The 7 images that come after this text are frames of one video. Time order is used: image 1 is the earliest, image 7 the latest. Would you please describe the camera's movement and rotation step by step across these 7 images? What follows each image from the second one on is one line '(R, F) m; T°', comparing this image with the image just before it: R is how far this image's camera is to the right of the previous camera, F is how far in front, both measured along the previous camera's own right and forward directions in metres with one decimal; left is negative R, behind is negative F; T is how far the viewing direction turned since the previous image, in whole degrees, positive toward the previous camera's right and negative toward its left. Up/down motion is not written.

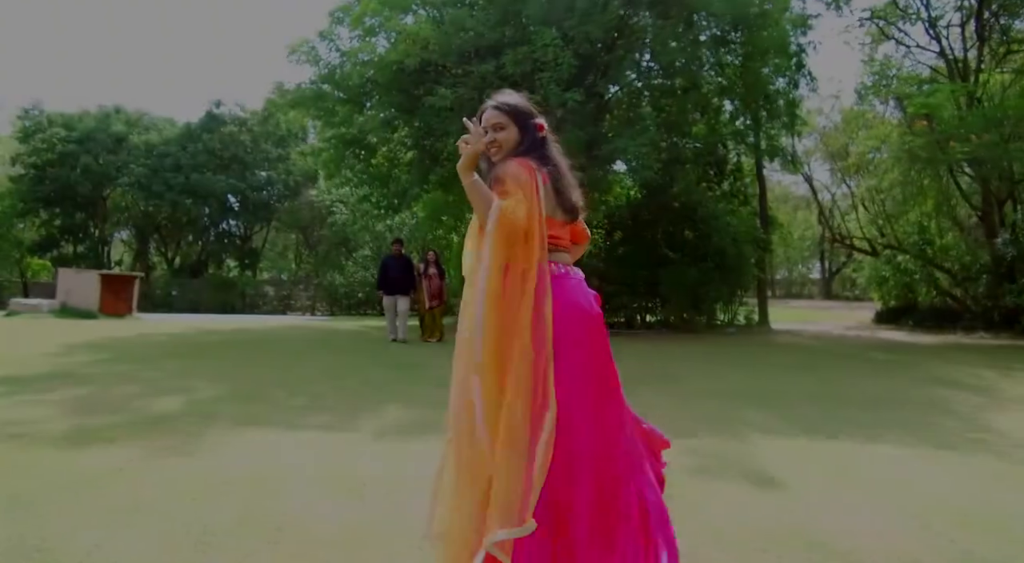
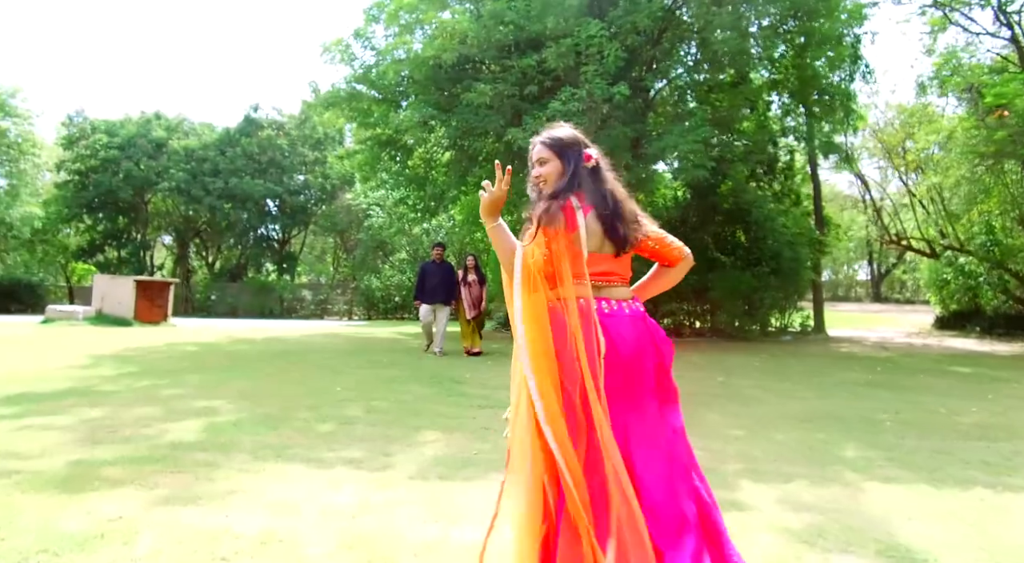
(-0.2, +0.7) m; -3°
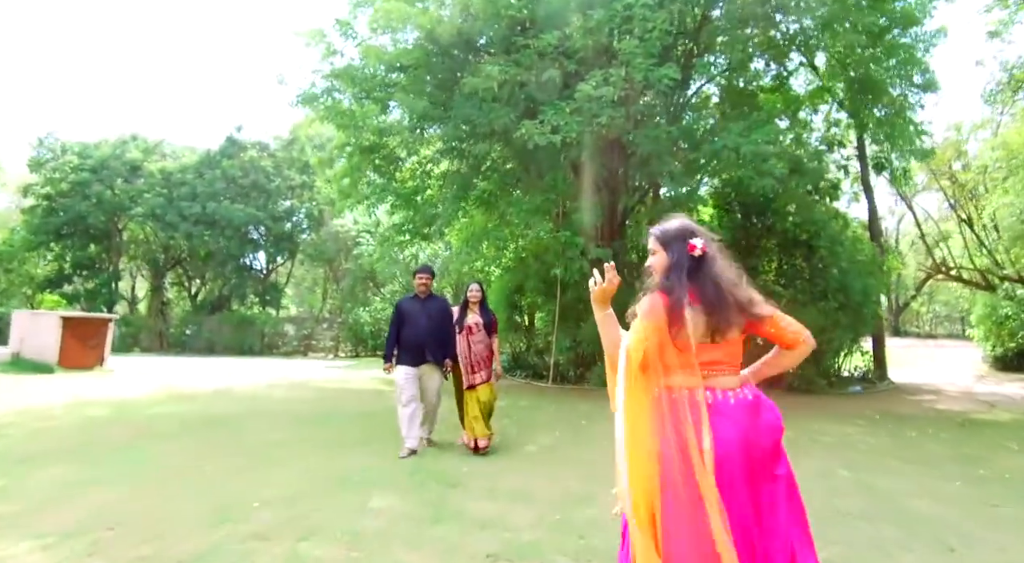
(-0.2, +2.5) m; 0°
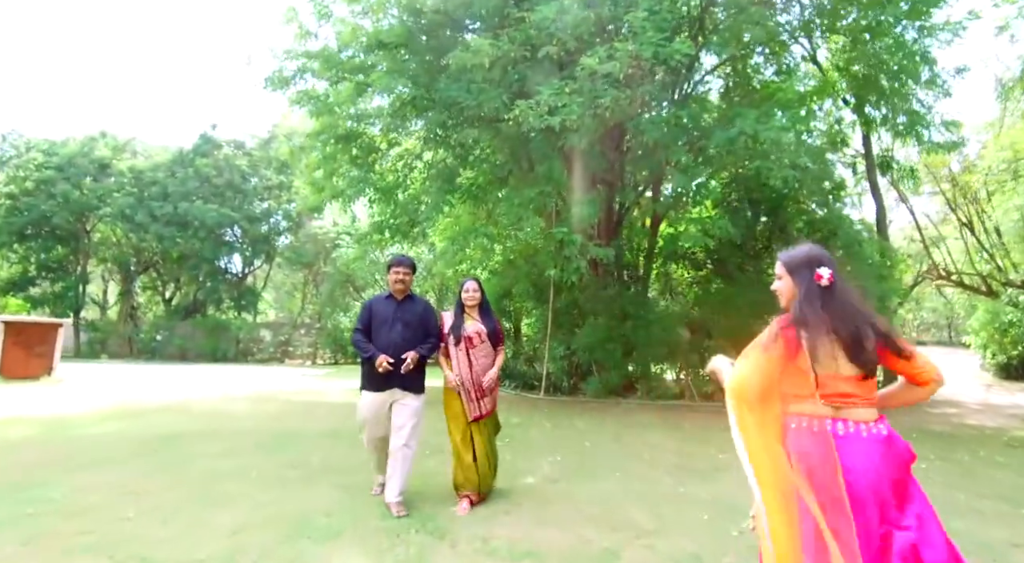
(-0.1, +1.0) m; +2°
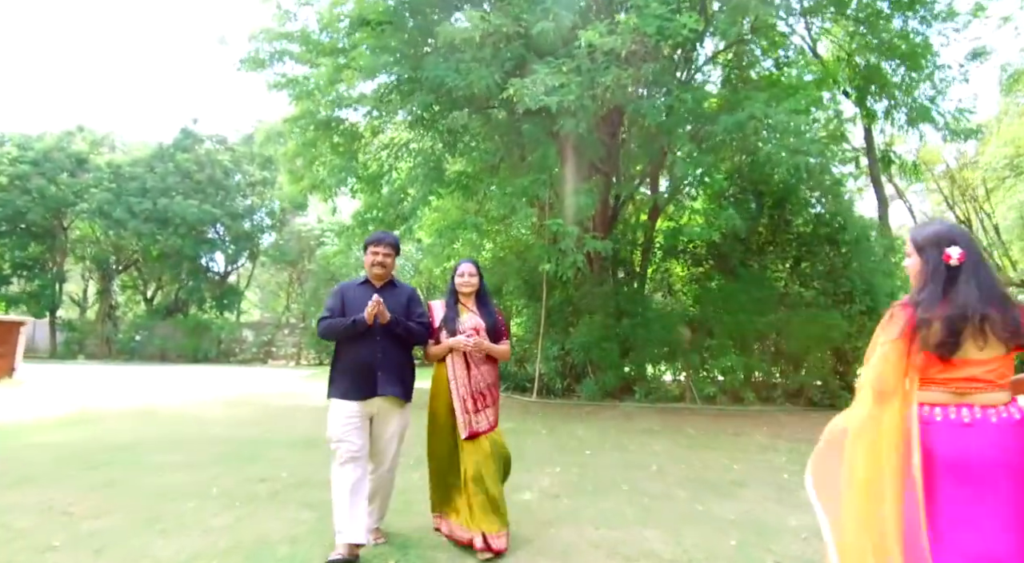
(0.0, +0.6) m; +1°
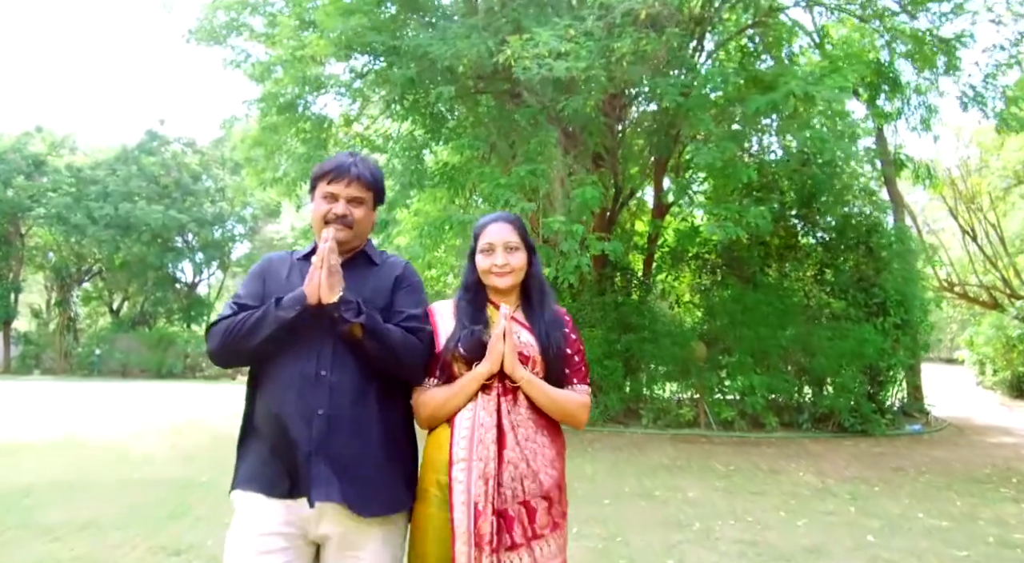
(-0.1, +1.2) m; +2°
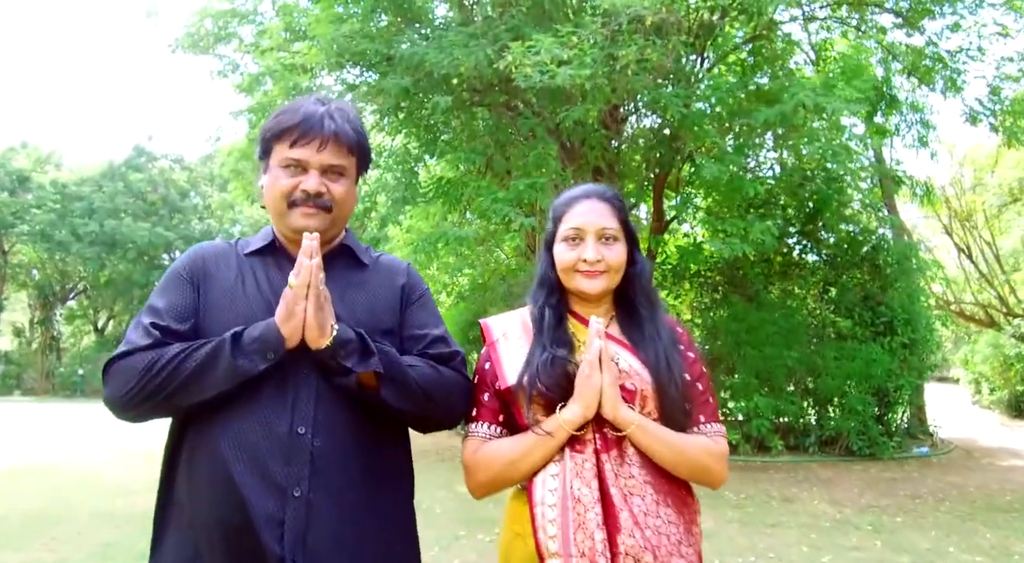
(-0.1, +0.3) m; +1°
